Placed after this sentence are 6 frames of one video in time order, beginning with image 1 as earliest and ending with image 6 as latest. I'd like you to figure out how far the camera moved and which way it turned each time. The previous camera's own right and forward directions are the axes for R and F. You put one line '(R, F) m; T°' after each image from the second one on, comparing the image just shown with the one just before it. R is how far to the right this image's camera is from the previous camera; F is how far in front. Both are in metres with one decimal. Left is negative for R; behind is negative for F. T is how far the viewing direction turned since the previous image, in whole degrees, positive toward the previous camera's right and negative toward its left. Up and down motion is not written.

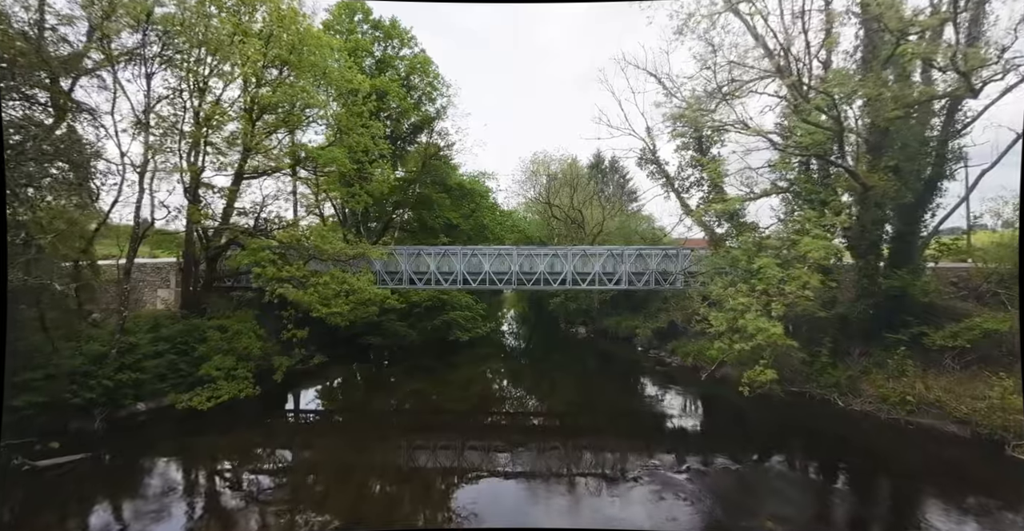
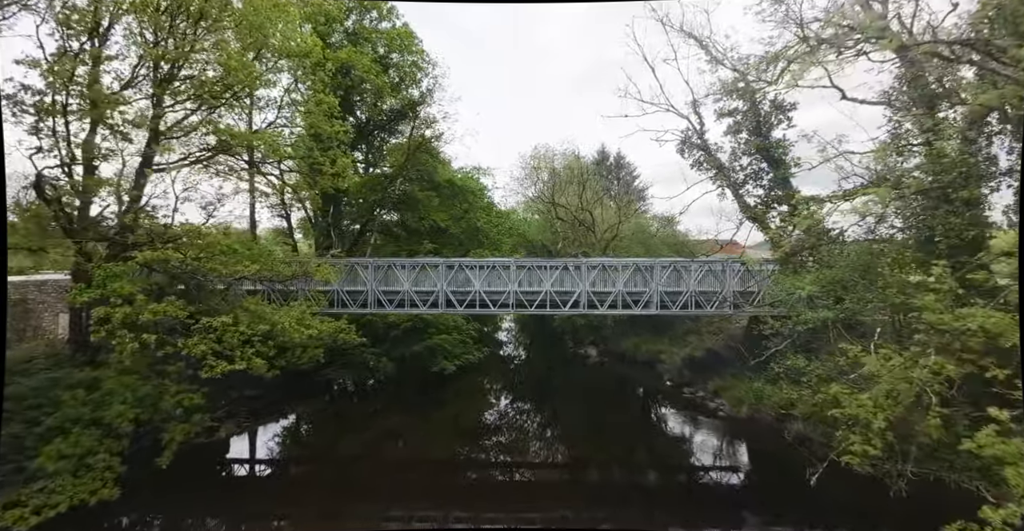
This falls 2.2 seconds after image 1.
(0.0, +2.1) m; 0°
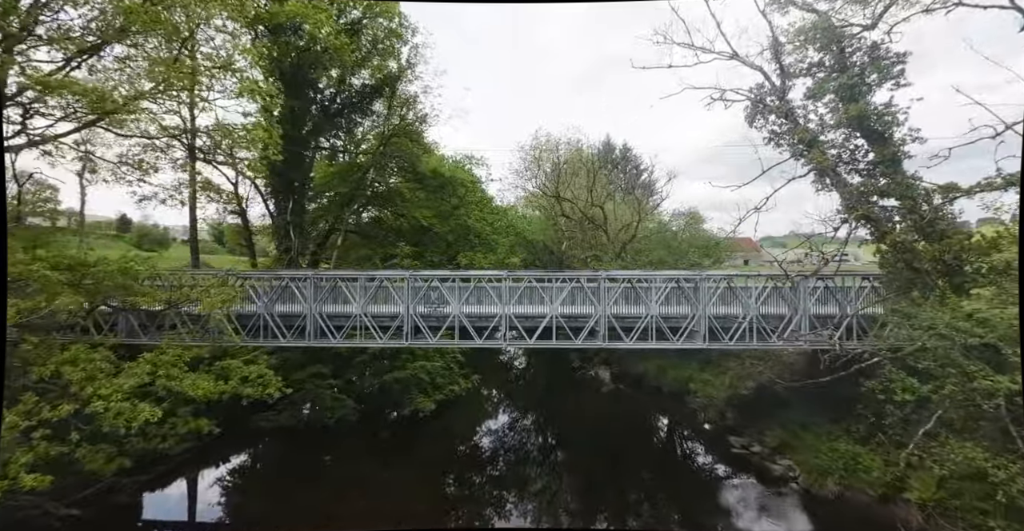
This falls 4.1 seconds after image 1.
(+0.1, +1.9) m; 0°
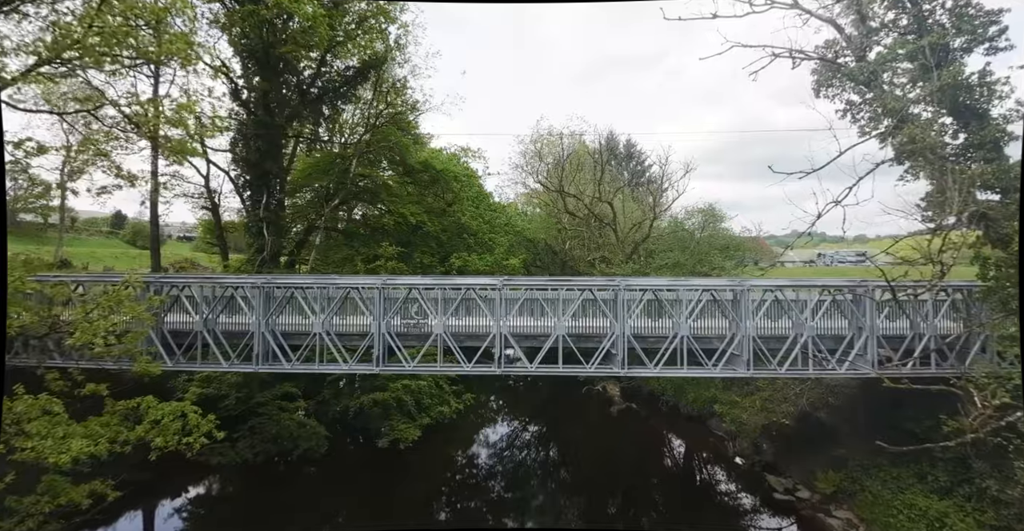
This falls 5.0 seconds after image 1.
(0.0, +1.0) m; 0°
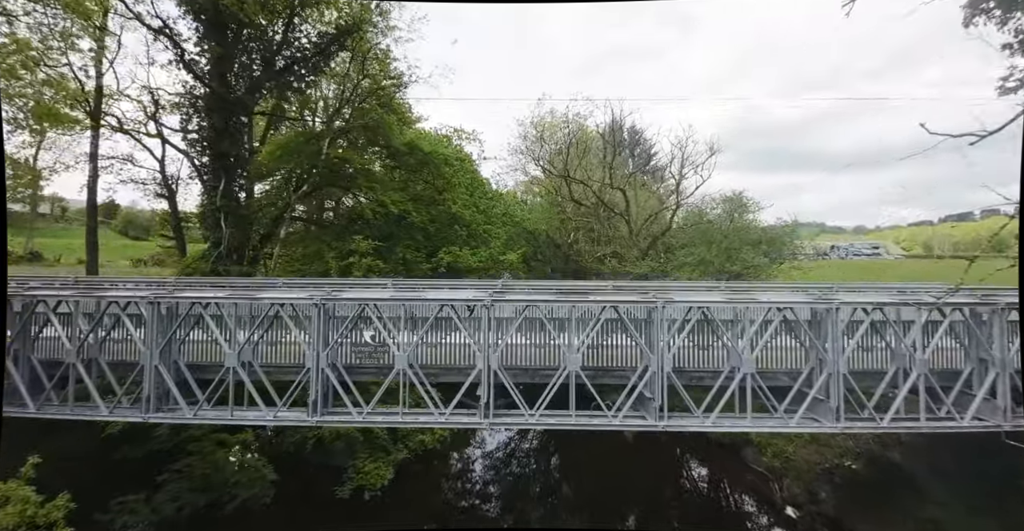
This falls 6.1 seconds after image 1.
(0.0, +1.1) m; 0°
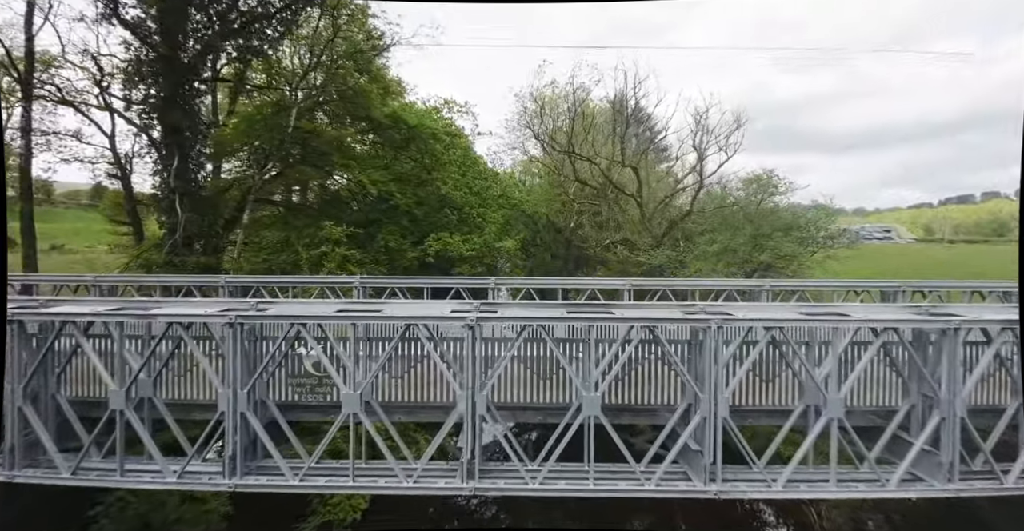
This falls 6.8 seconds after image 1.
(0.0, +0.8) m; 0°
